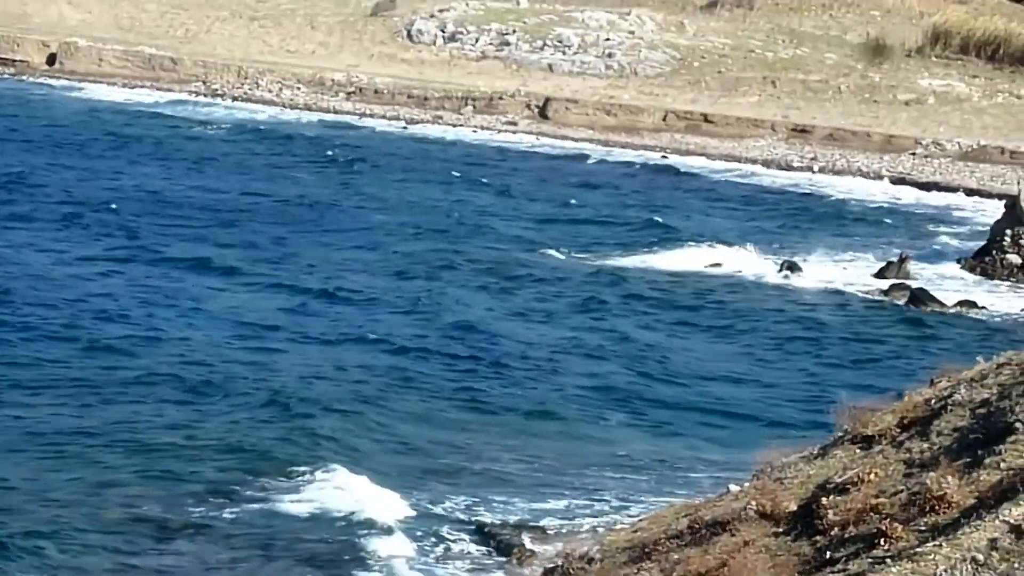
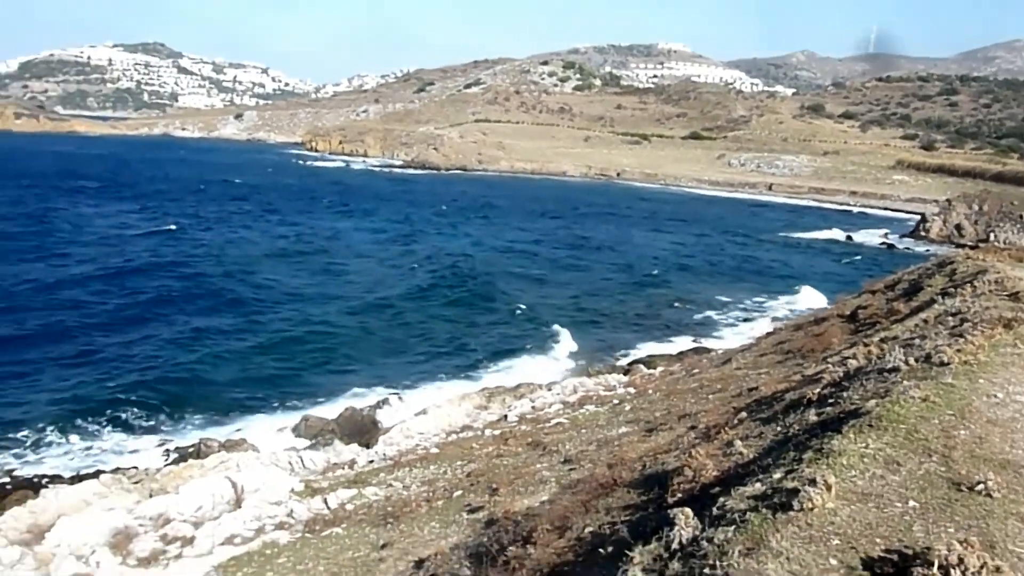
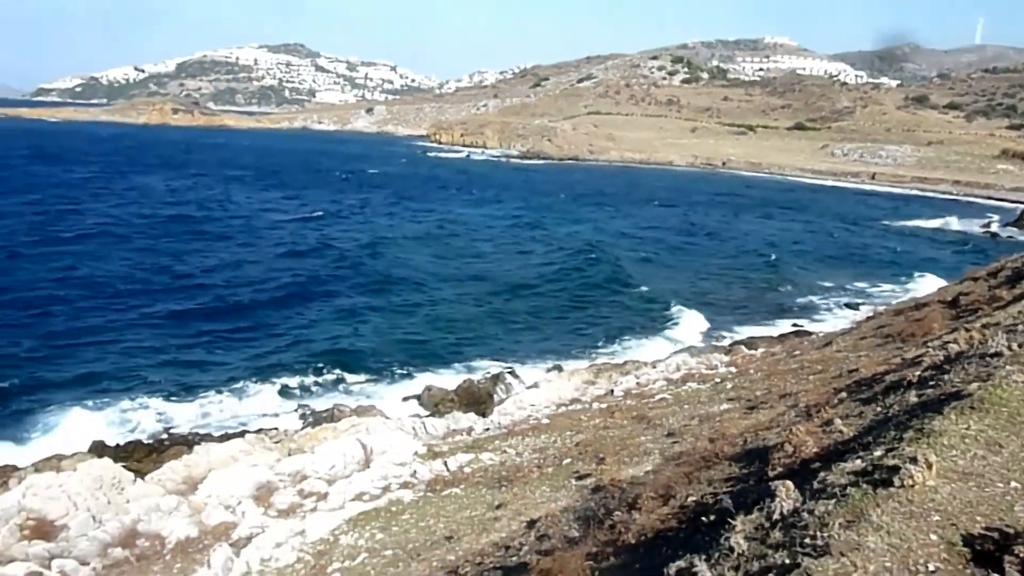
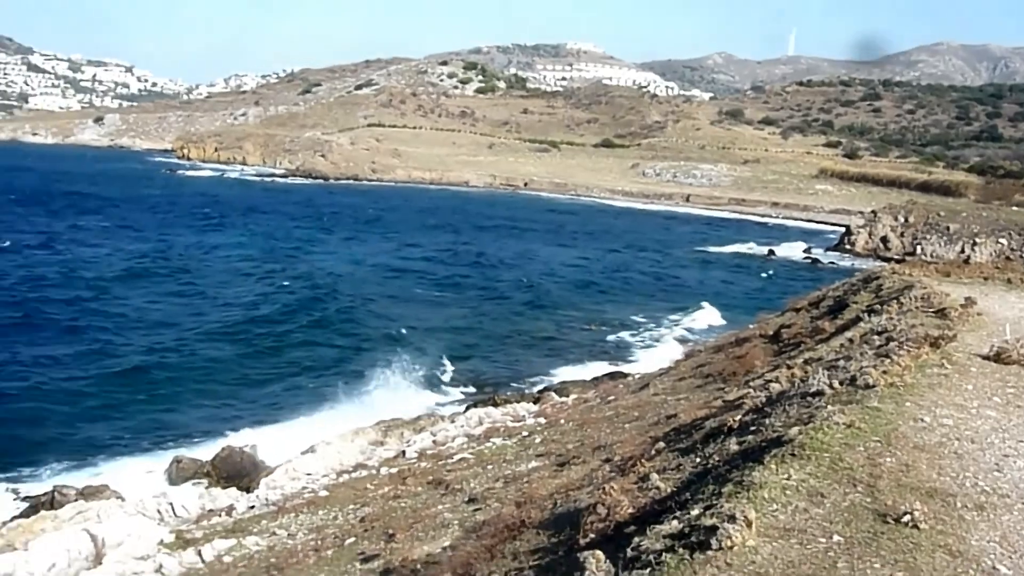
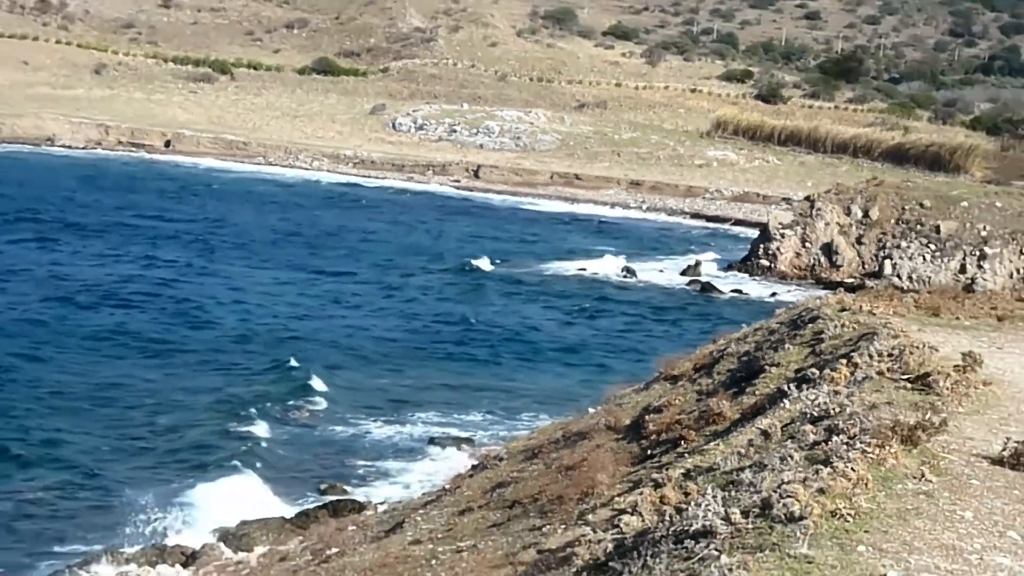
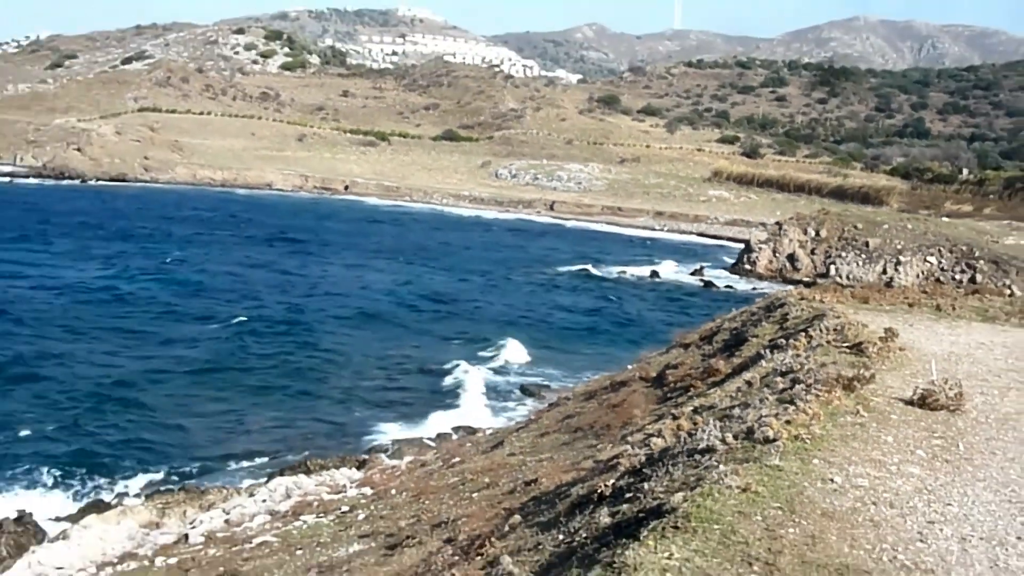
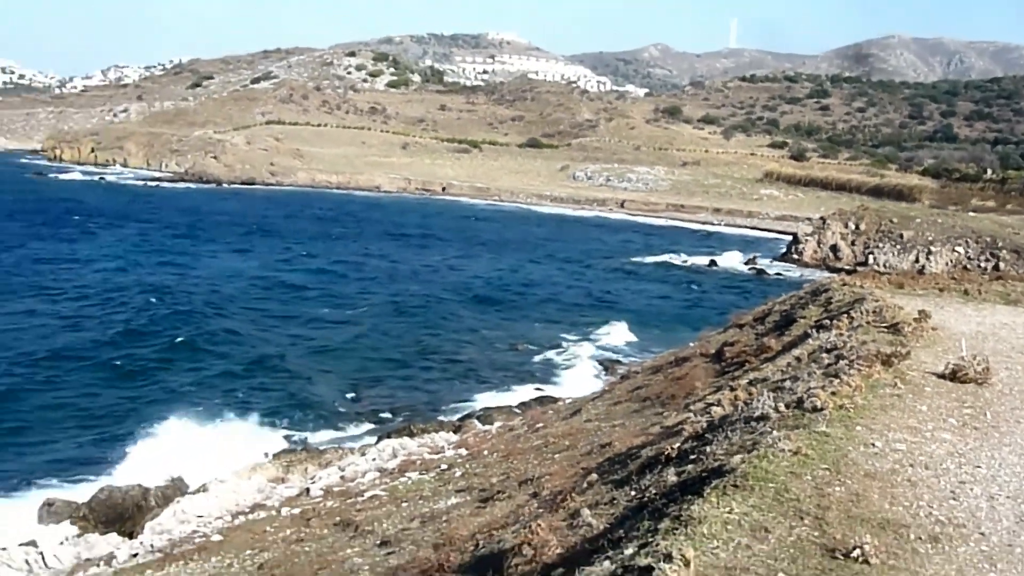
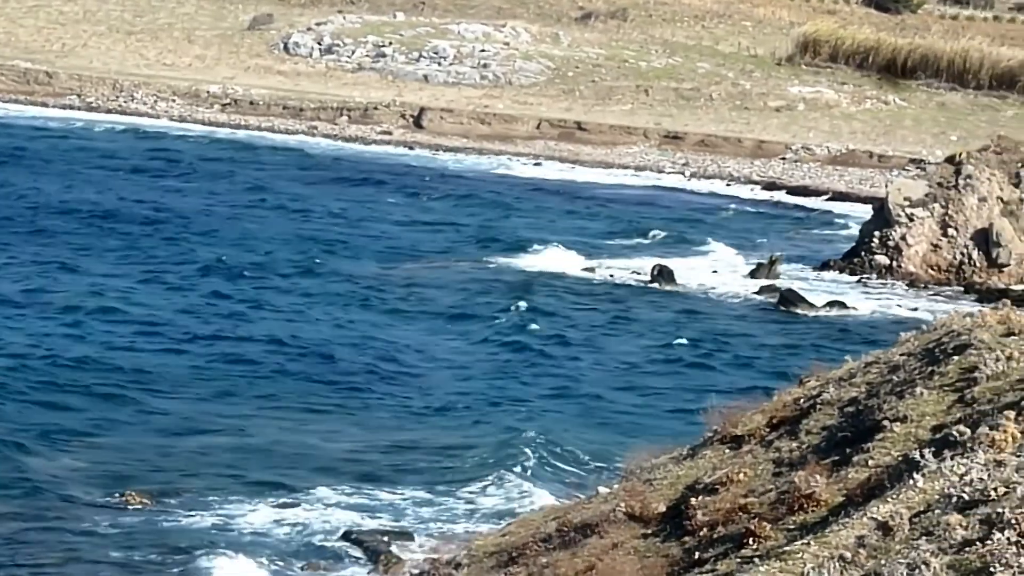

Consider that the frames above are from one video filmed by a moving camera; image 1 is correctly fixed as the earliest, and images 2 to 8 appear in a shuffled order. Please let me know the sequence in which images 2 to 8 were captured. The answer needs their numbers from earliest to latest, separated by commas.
8, 5, 6, 7, 4, 2, 3
